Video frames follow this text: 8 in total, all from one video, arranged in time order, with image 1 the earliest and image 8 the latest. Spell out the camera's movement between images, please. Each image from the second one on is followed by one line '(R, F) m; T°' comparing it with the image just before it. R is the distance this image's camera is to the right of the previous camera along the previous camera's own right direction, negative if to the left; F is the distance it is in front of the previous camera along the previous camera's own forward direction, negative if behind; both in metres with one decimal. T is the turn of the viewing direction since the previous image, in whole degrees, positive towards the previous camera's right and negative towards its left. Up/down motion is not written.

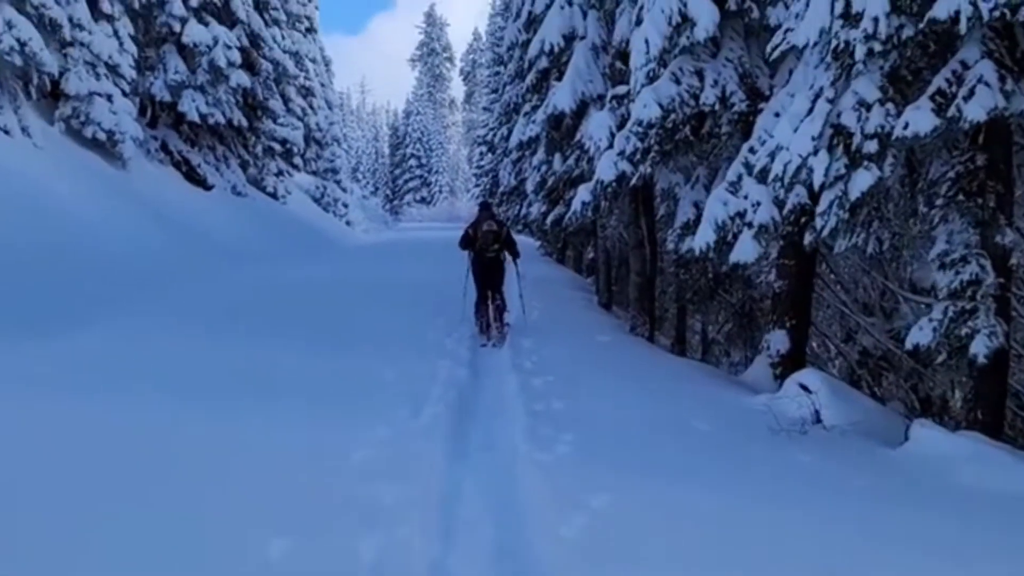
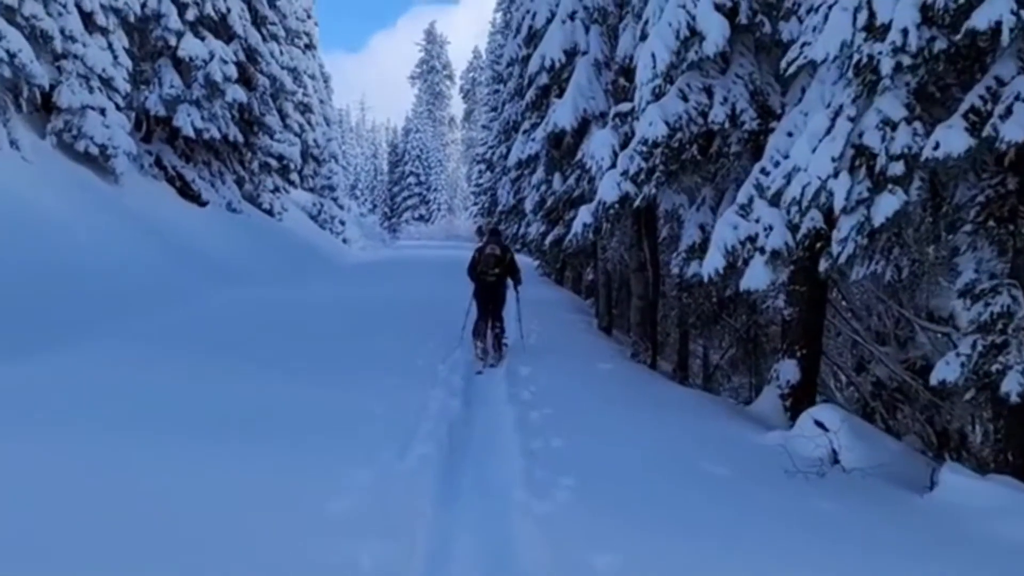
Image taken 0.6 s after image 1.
(0.0, +0.5) m; 0°
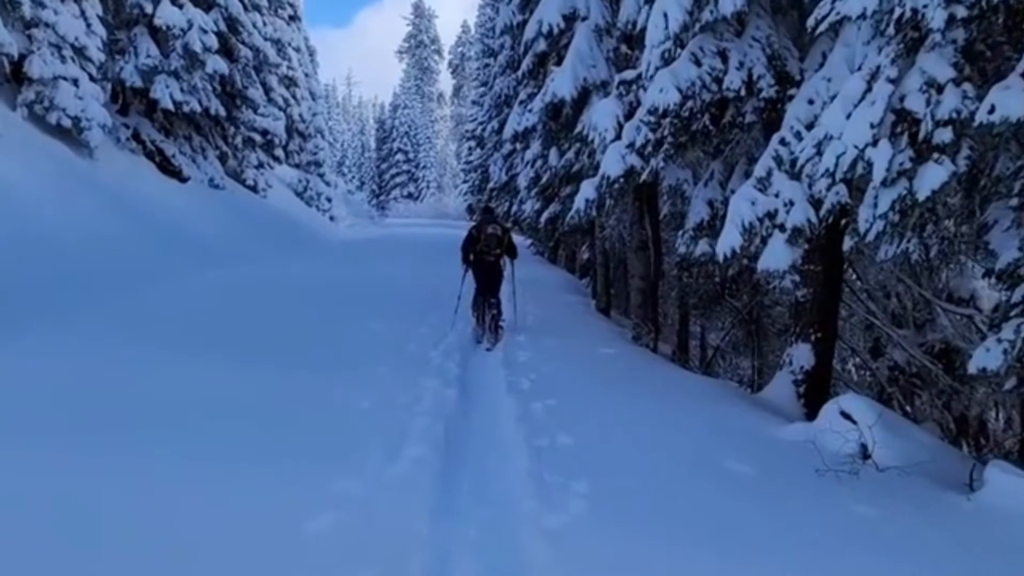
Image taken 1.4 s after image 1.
(-0.1, +0.6) m; +1°
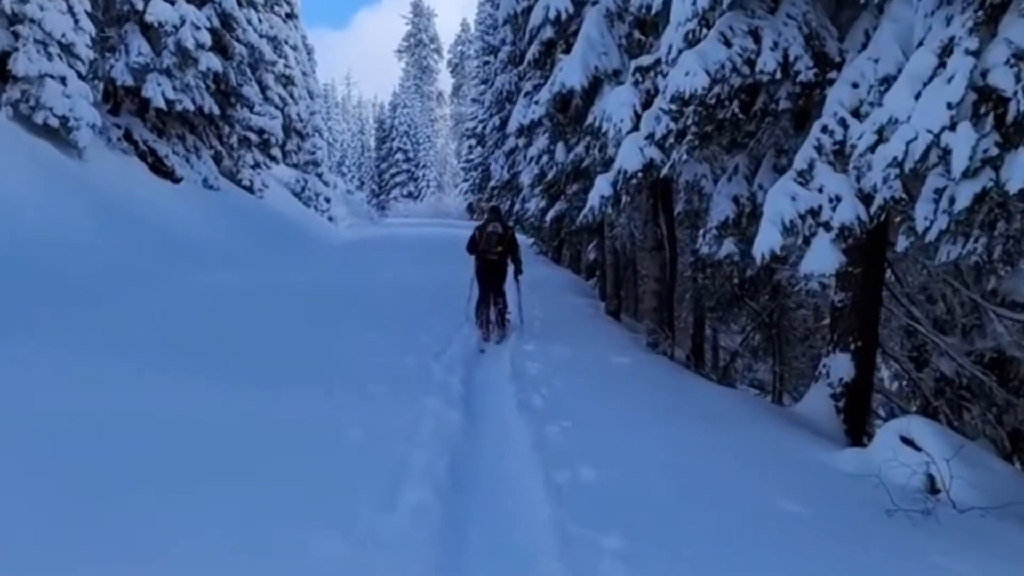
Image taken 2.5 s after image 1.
(-0.1, +0.8) m; 0°
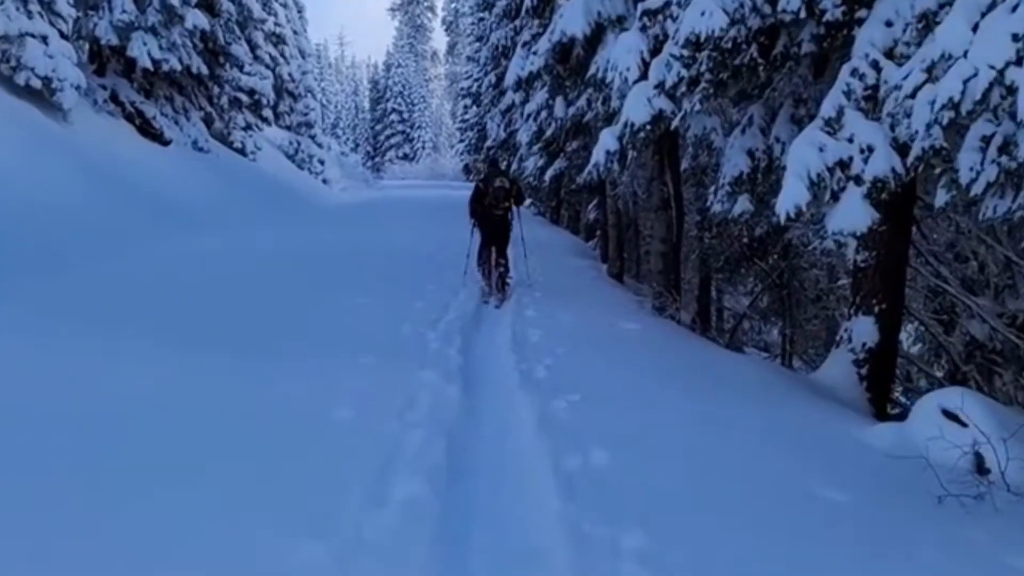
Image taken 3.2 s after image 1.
(0.0, +0.6) m; 0°
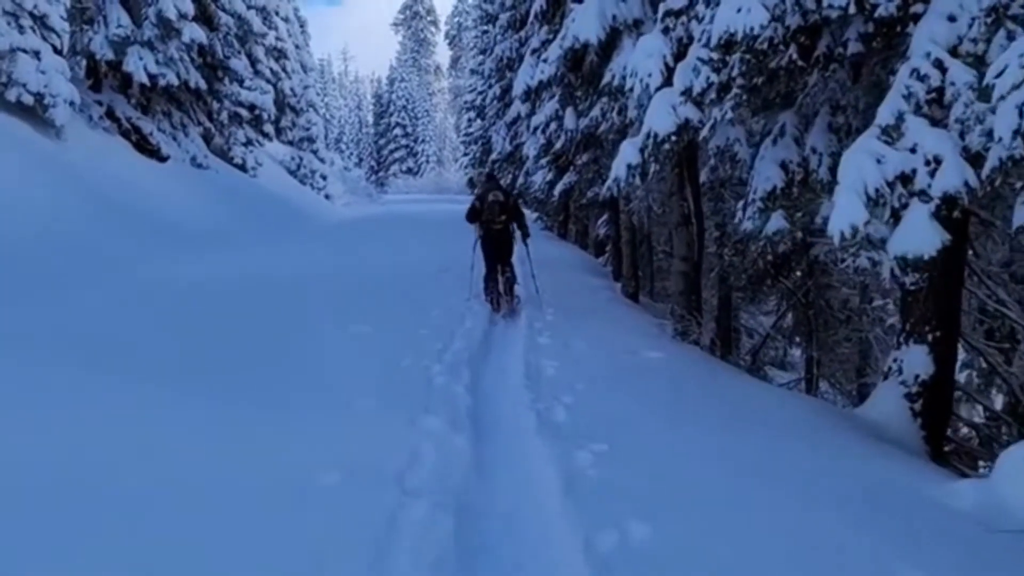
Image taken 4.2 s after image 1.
(-0.1, +0.8) m; 0°
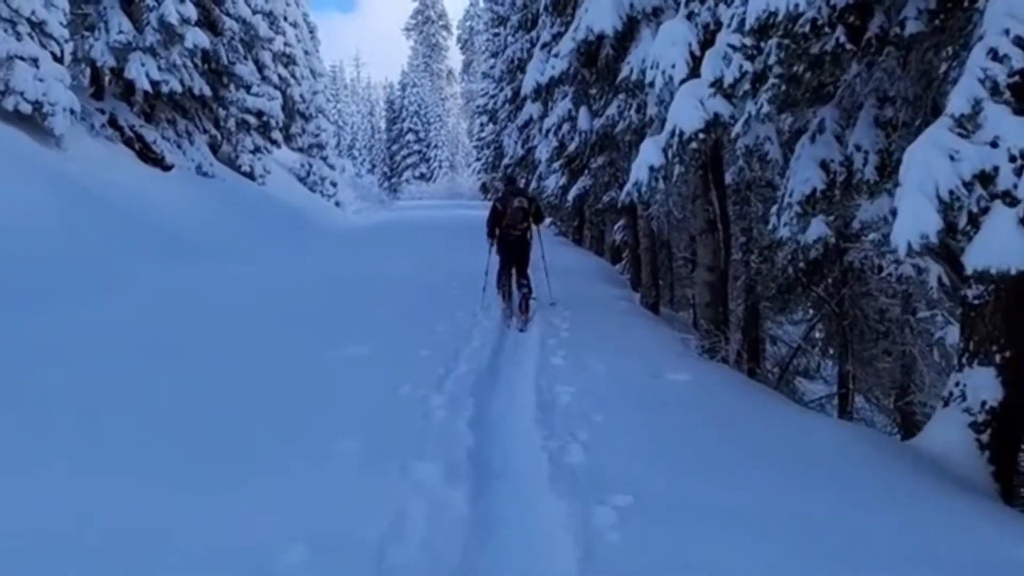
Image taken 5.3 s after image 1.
(+0.1, +0.8) m; -1°
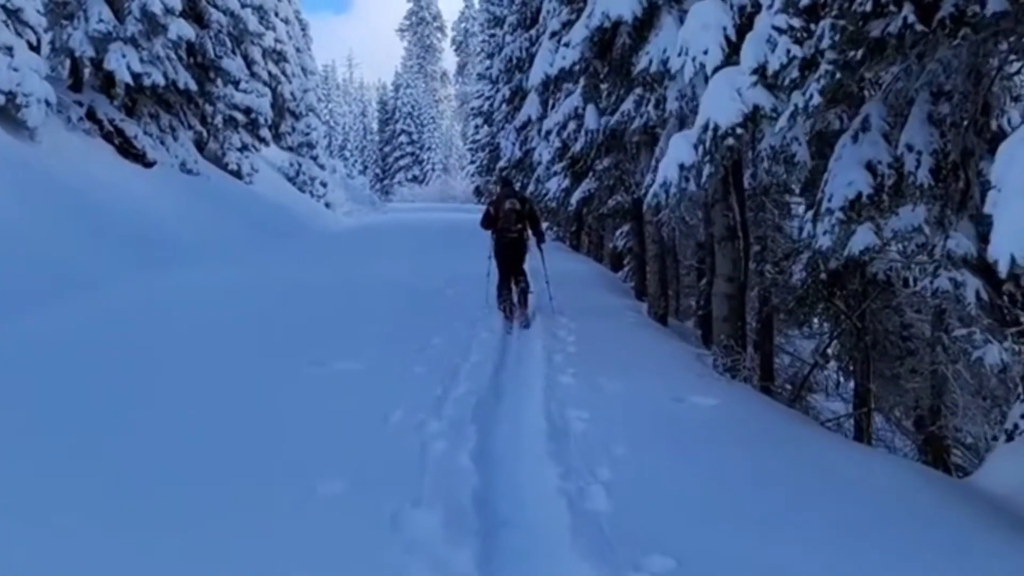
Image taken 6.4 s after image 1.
(-0.1, +0.8) m; +1°
